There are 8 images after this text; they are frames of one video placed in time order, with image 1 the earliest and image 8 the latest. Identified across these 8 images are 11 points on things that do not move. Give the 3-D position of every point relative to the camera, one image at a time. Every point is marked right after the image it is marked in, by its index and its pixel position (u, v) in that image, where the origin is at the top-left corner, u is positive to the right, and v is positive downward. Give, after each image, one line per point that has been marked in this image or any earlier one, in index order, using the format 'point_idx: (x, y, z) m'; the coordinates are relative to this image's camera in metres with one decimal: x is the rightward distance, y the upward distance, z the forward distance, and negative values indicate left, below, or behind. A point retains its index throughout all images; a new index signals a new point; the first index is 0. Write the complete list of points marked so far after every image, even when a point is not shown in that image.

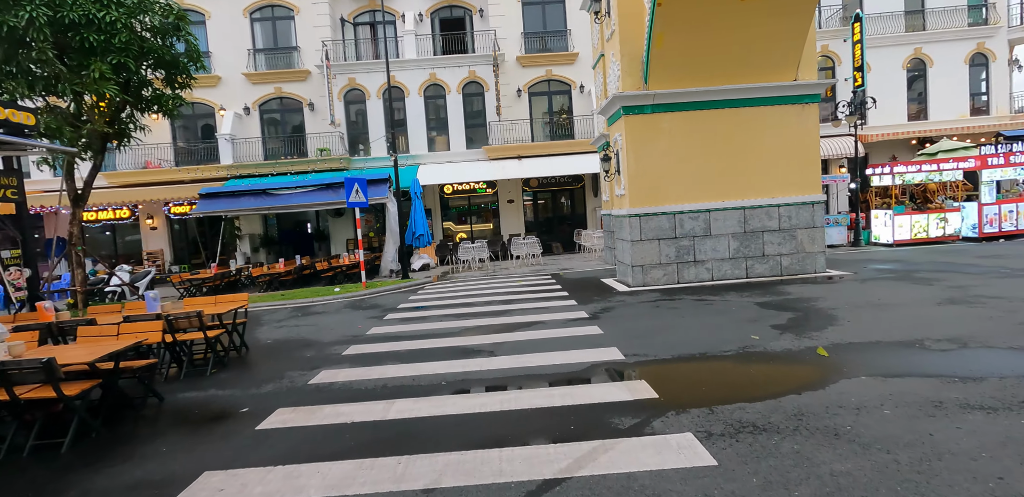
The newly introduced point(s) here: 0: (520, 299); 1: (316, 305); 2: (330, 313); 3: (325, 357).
0: (+0.1, -0.9, +9.8) m
1: (-4.3, -1.2, +11.1) m
2: (-3.5, -1.3, +9.8) m
3: (-2.3, -1.4, +6.2) m
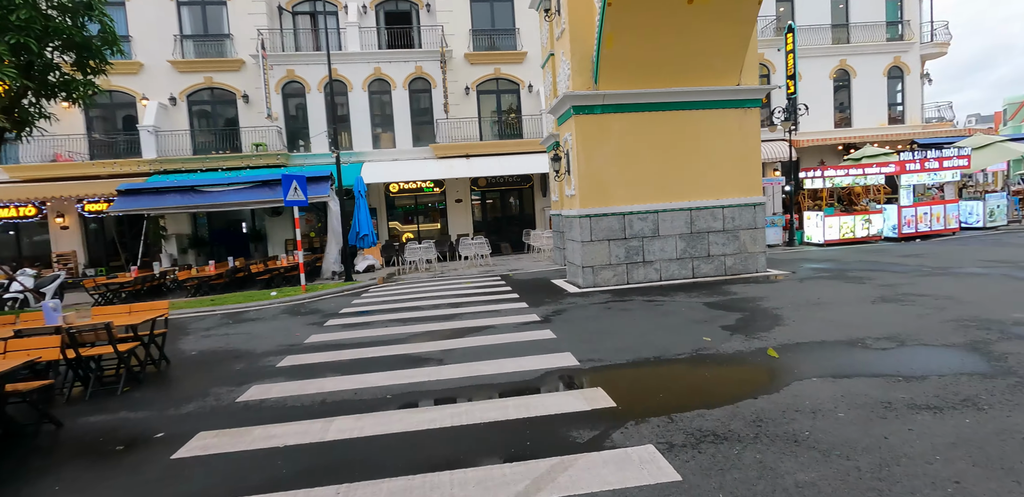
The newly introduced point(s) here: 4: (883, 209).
0: (-0.8, -1.0, +9.5) m
1: (-5.3, -1.3, +10.4) m
2: (-4.4, -1.3, +9.1) m
3: (-2.8, -1.4, +5.7) m
4: (+11.7, +1.2, +16.1) m
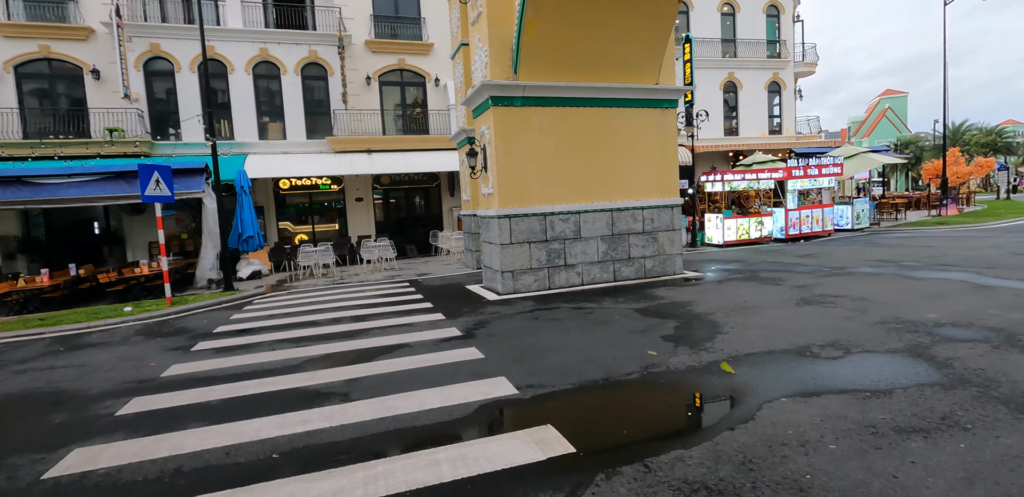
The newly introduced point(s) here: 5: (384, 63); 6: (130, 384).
0: (-2.2, -1.0, +8.4) m
1: (-6.8, -1.4, +8.3) m
2: (-5.7, -1.4, +7.3) m
3: (-3.5, -1.5, +4.2) m
4: (+8.8, +1.2, +17.2) m
5: (-4.8, +6.8, +19.0) m
6: (-3.8, -1.4, +5.2) m
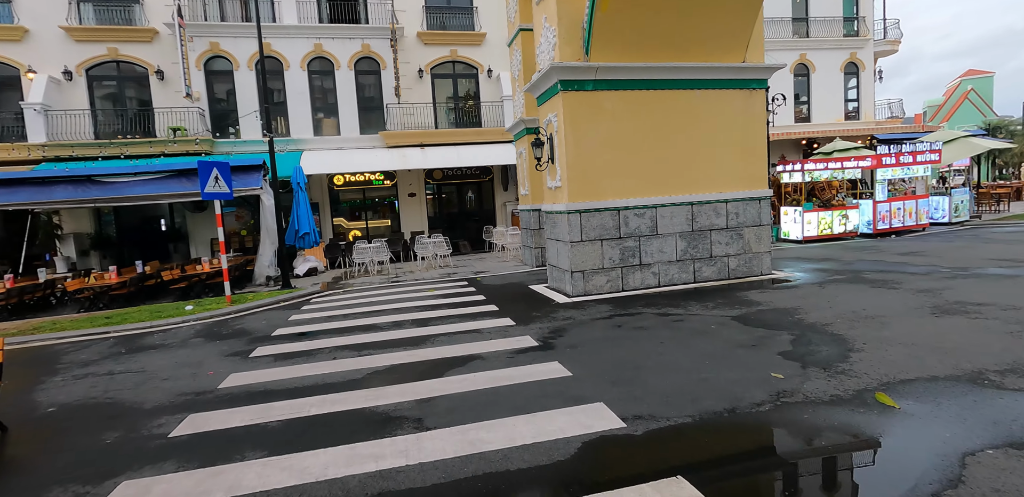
0: (-1.1, -1.0, +7.8) m
1: (-5.7, -1.3, +8.2) m
2: (-4.7, -1.4, +7.0) m
3: (-2.8, -1.5, +3.8) m
4: (+10.6, +1.4, +15.6) m
5: (-2.7, +7.0, +18.5) m
6: (-3.0, -1.4, +4.8) m
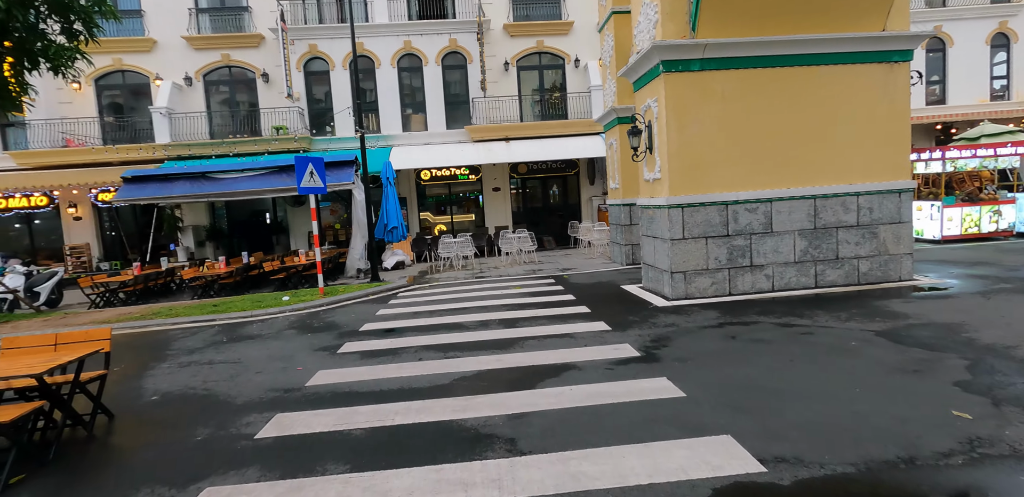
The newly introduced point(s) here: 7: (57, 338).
0: (+0.2, -1.0, +7.4) m
1: (-4.3, -1.2, +8.5) m
2: (-3.4, -1.3, +7.2) m
3: (-2.1, -1.4, +3.6) m
4: (+13.0, +1.3, +13.2) m
5: (+0.4, +7.2, +18.2) m
6: (-2.2, -1.3, +4.7) m
7: (-4.0, -0.8, +4.5) m
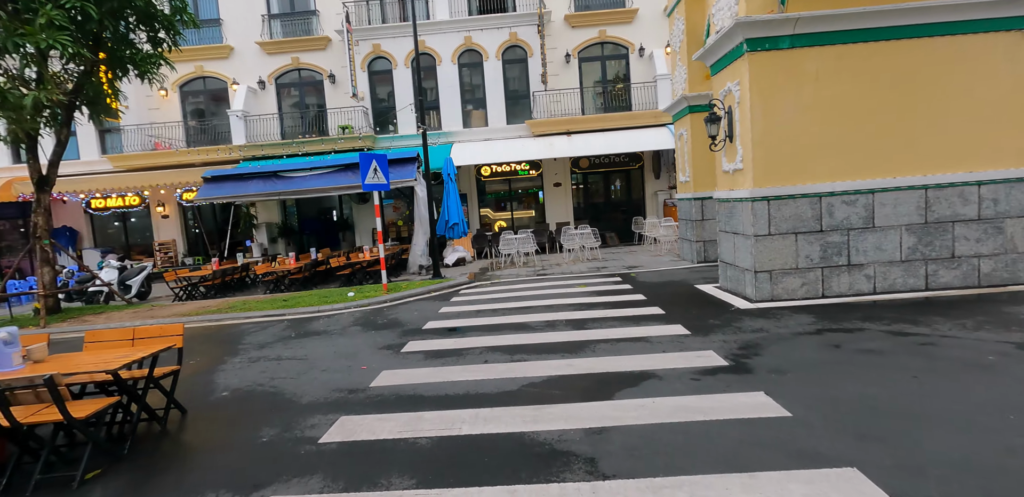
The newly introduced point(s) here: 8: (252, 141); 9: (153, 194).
0: (+1.1, -0.9, +7.0) m
1: (-3.2, -1.2, +8.6) m
2: (-2.5, -1.2, +7.2) m
3: (-1.5, -1.4, +3.5) m
4: (+14.5, +1.4, +11.3) m
5: (+2.5, +7.3, +17.6) m
6: (-1.5, -1.3, +4.6) m
7: (-3.4, -0.8, +4.6) m
8: (-8.9, +3.7, +17.5) m
9: (-12.5, +1.9, +18.0) m
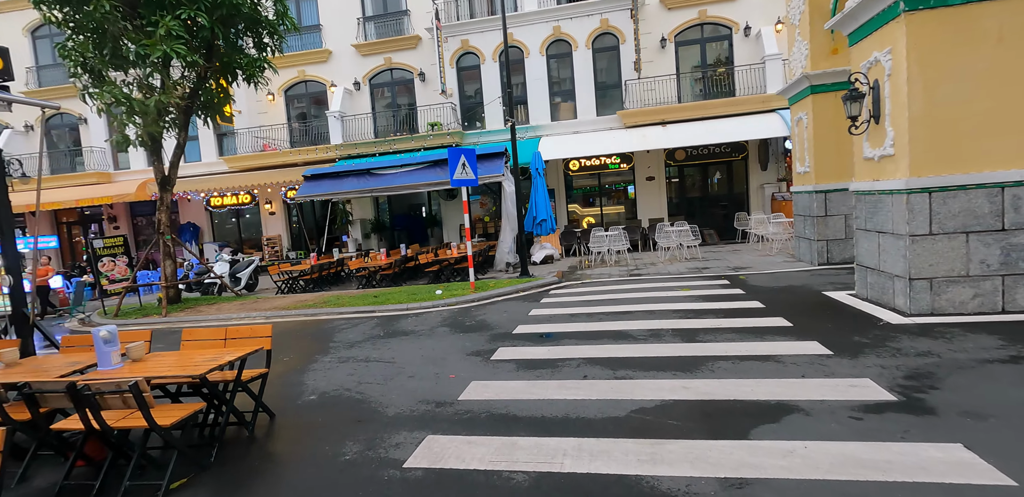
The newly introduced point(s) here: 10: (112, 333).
0: (+2.3, -0.9, +6.1) m
1: (-1.7, -1.1, +8.4) m
2: (-1.3, -1.2, +6.9) m
3: (-0.9, -1.4, +3.1) m
4: (+16.2, +1.3, +8.3) m
5: (+5.5, +7.3, +16.3) m
6: (-0.7, -1.3, +4.2) m
7: (-2.5, -0.7, +4.5) m
8: (-5.8, +3.8, +18.1) m
9: (-9.3, +2.1, +19.2) m
10: (-3.0, -0.6, +3.9) m
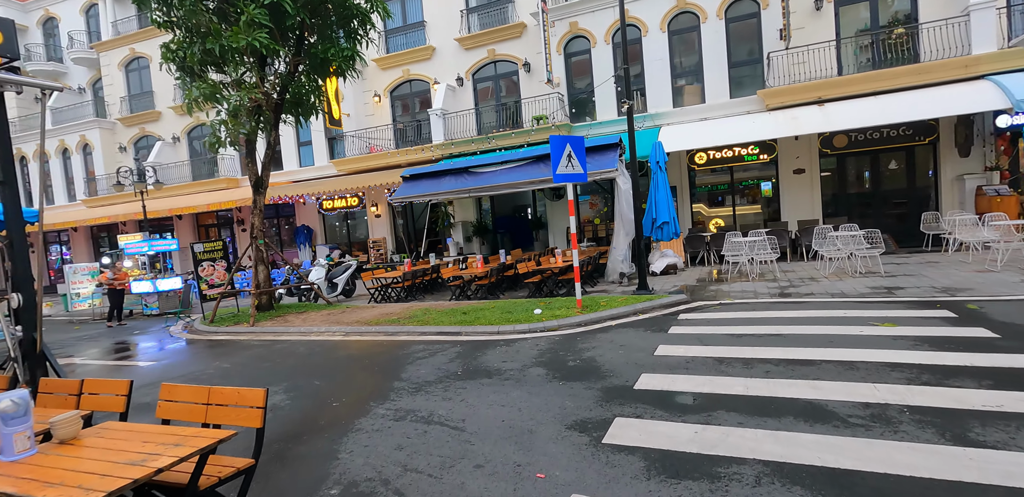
0: (+3.2, -1.1, +3.6) m
1: (-0.2, -1.3, +6.7) m
2: (-0.1, -1.3, +5.2) m
3: (-0.5, -1.6, +1.4) m
4: (+17.3, +1.0, +2.8) m
5: (+8.6, +7.1, +12.9) m
6: (-0.1, -1.5, +2.4) m
7: (-1.8, -0.9, +3.1) m
8: (-2.2, +3.7, +17.1) m
9: (-5.4, +2.0, +18.8) m
10: (-2.4, -0.8, +2.5) m
